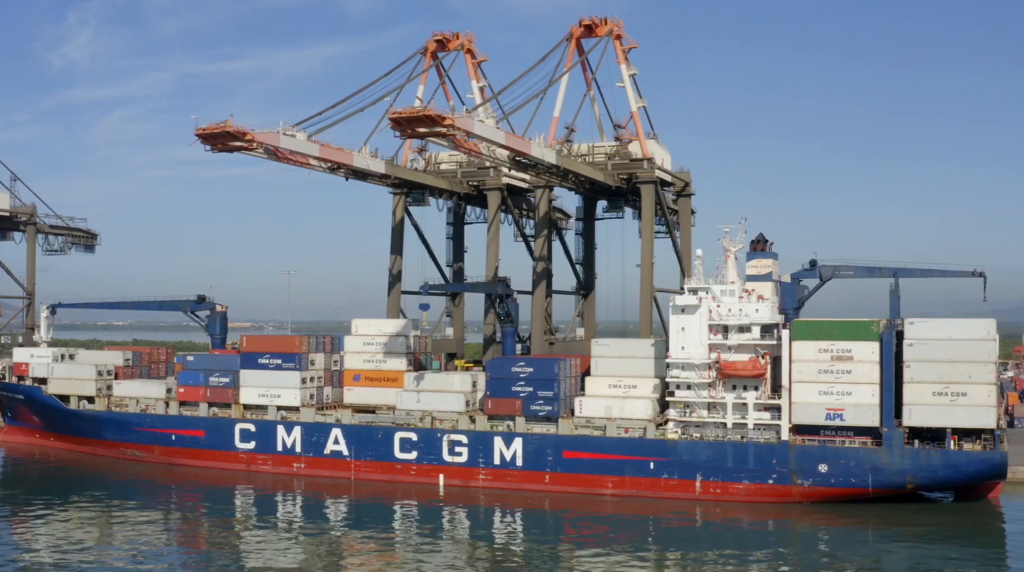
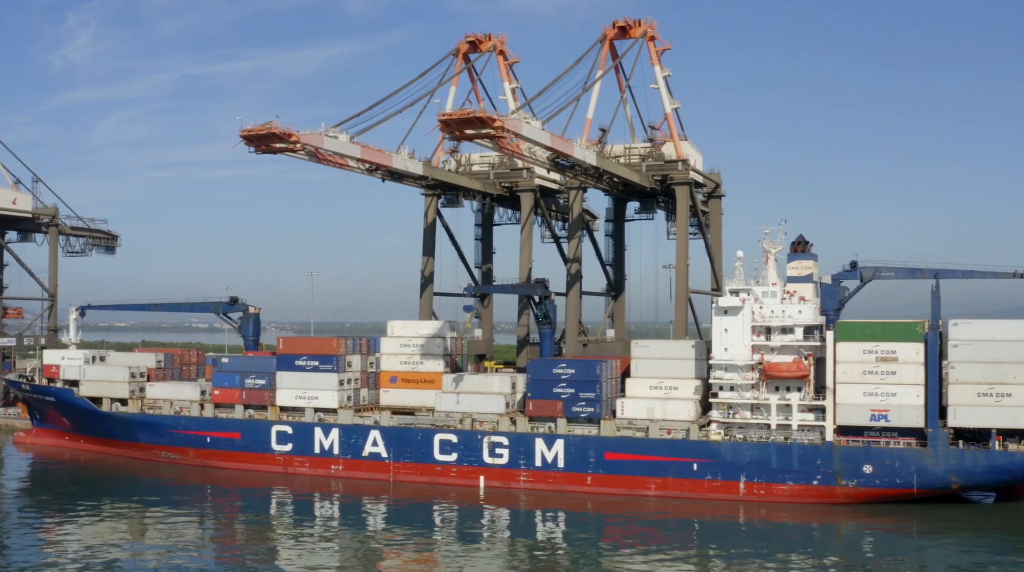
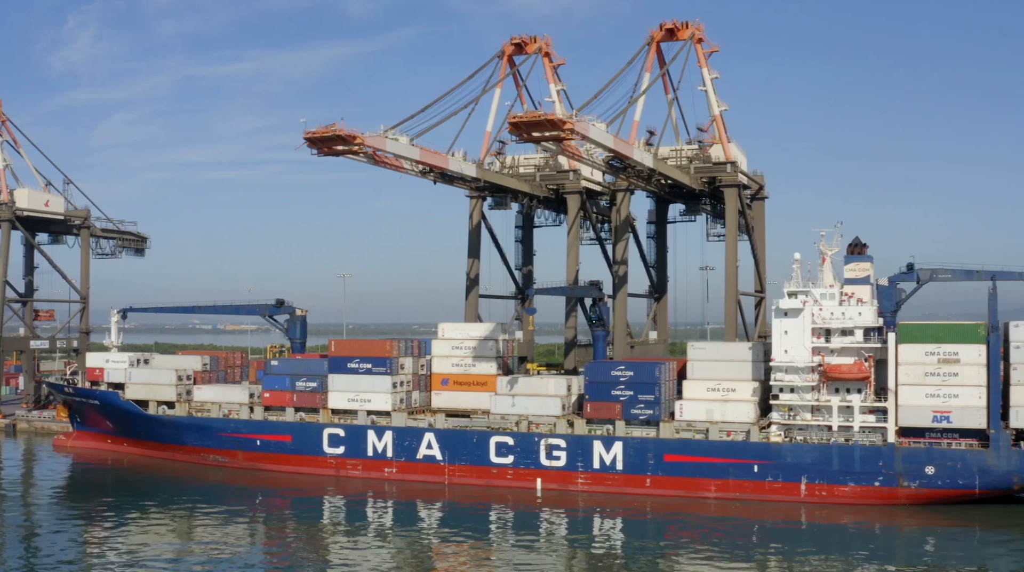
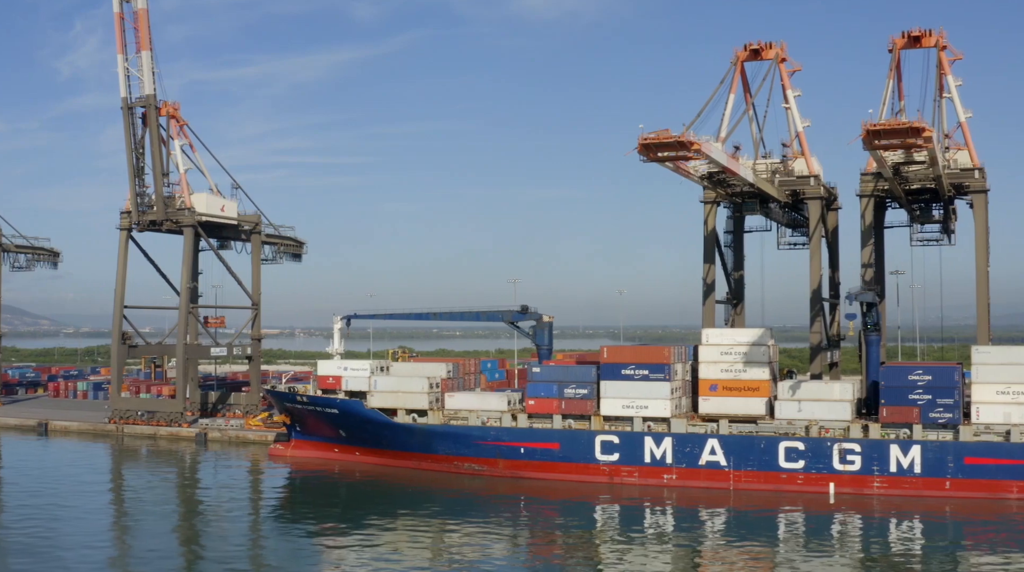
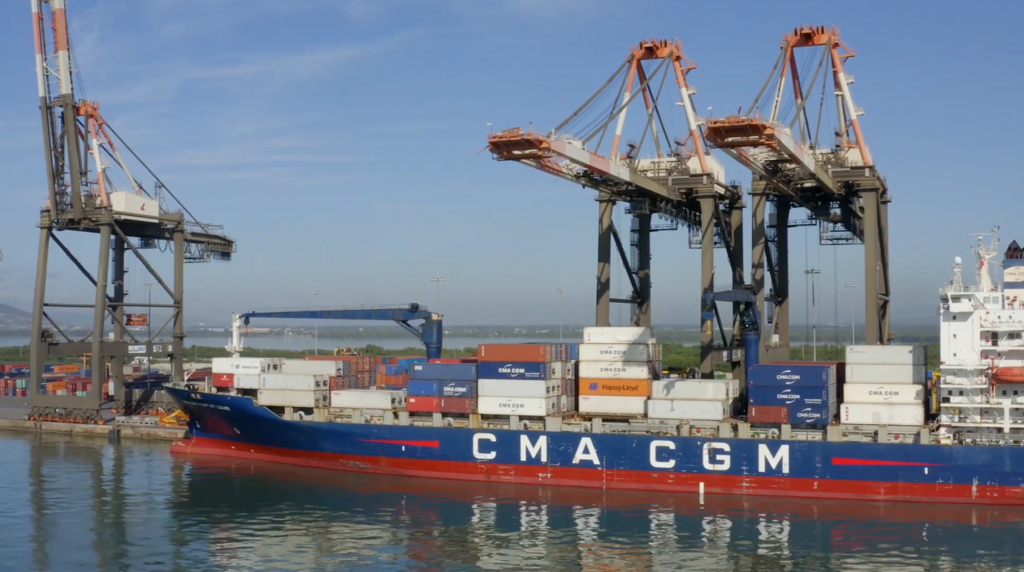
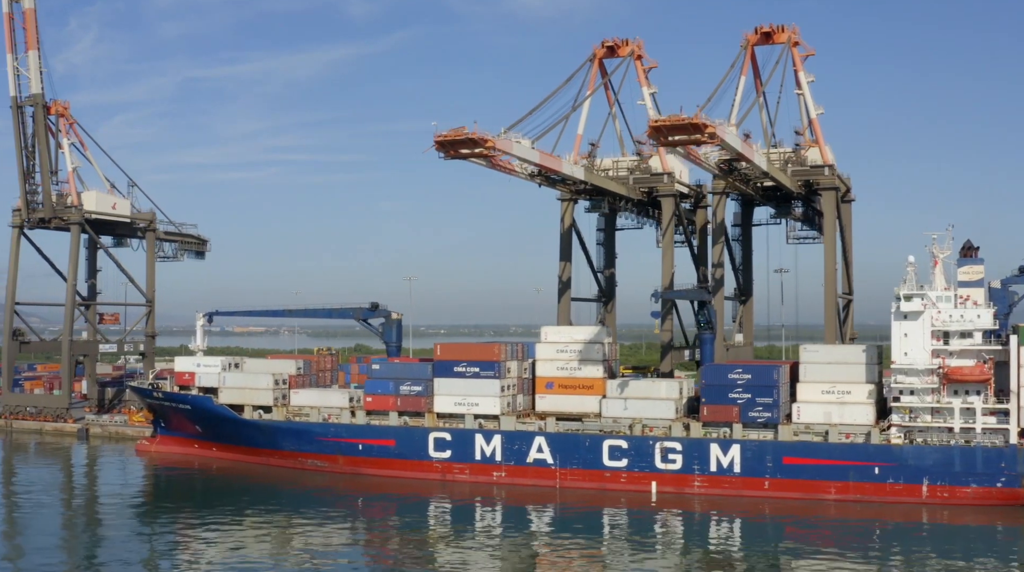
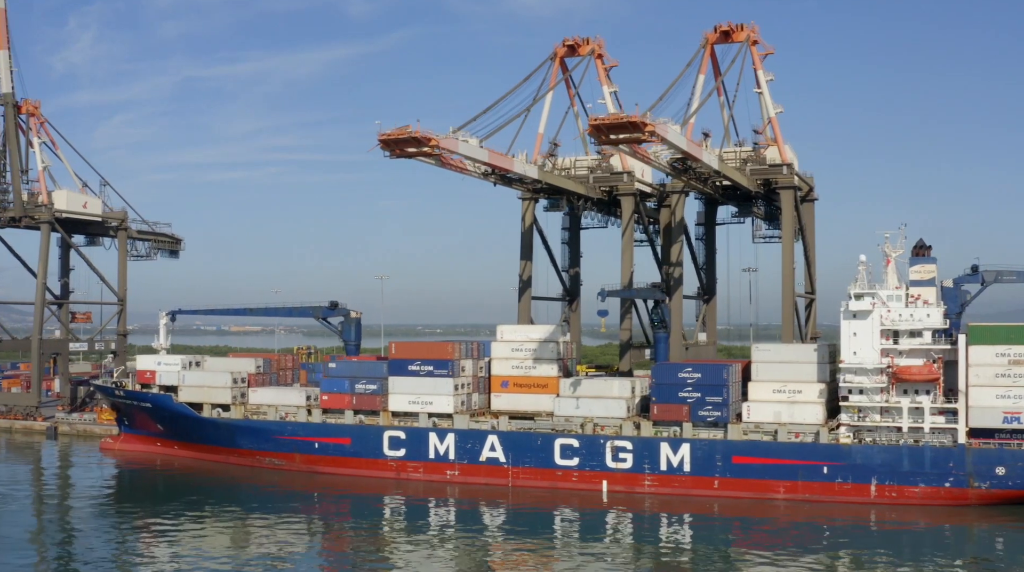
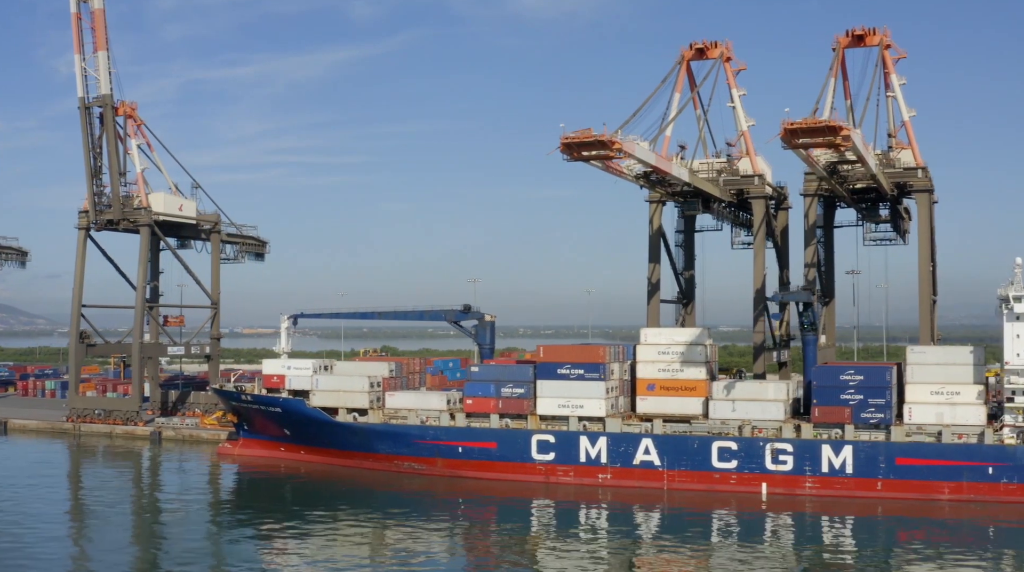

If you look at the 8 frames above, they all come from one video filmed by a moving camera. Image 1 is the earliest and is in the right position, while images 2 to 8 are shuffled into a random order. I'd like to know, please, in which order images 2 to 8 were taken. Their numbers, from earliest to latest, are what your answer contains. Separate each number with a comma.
2, 3, 7, 6, 5, 8, 4
